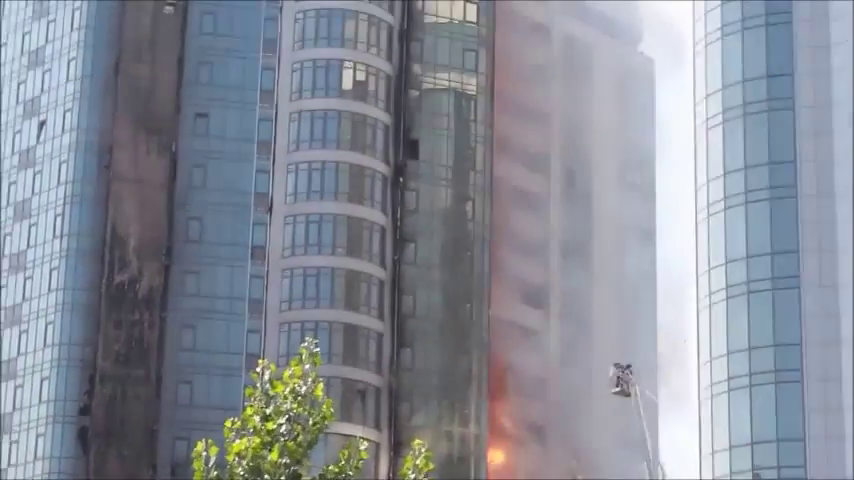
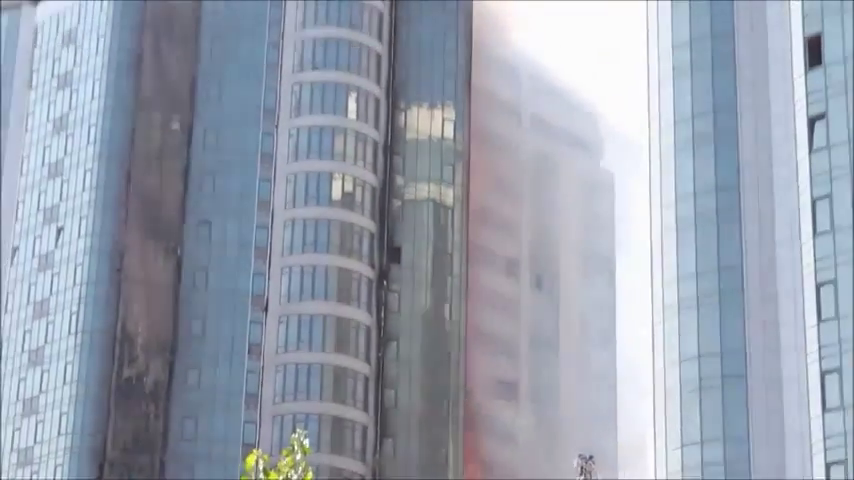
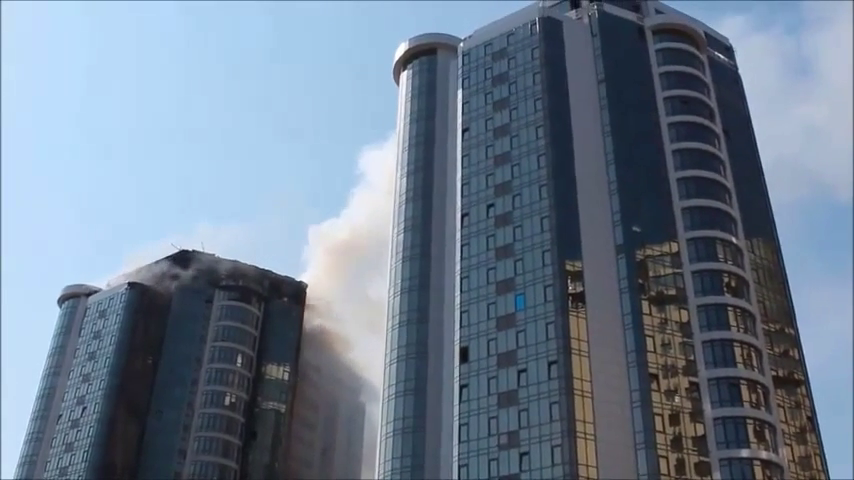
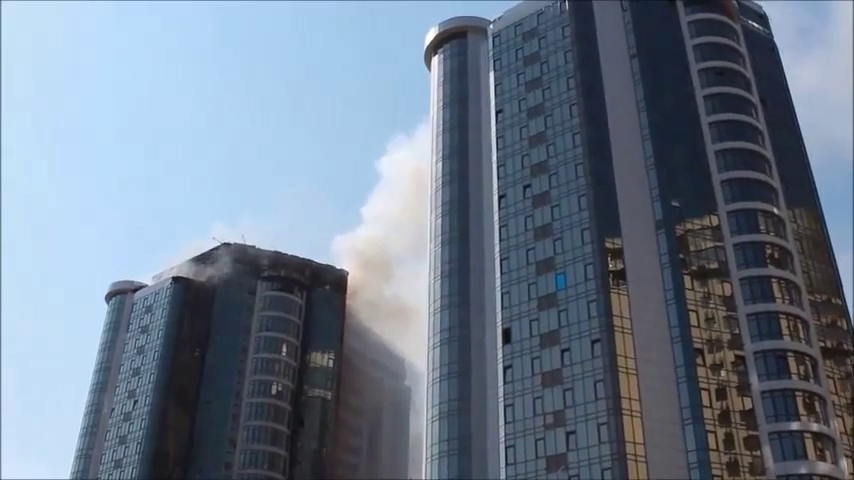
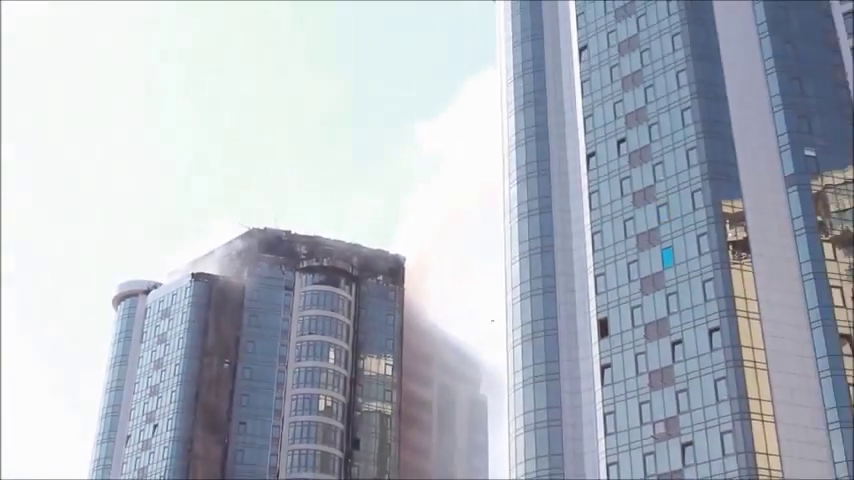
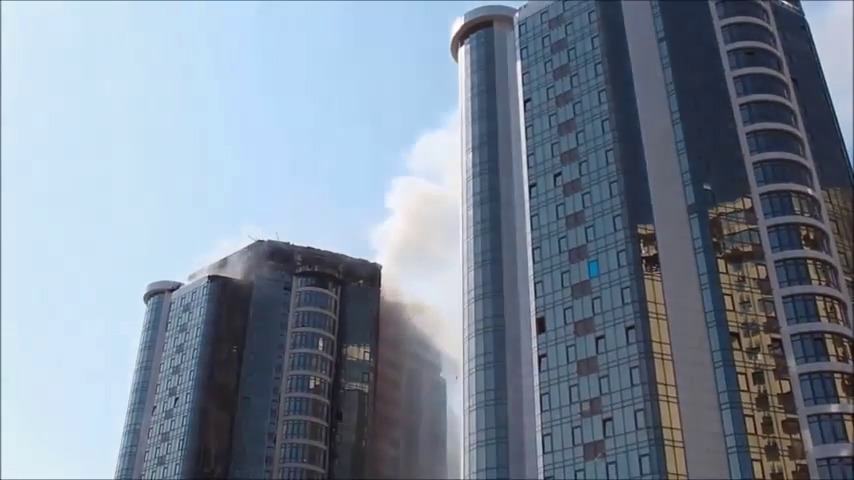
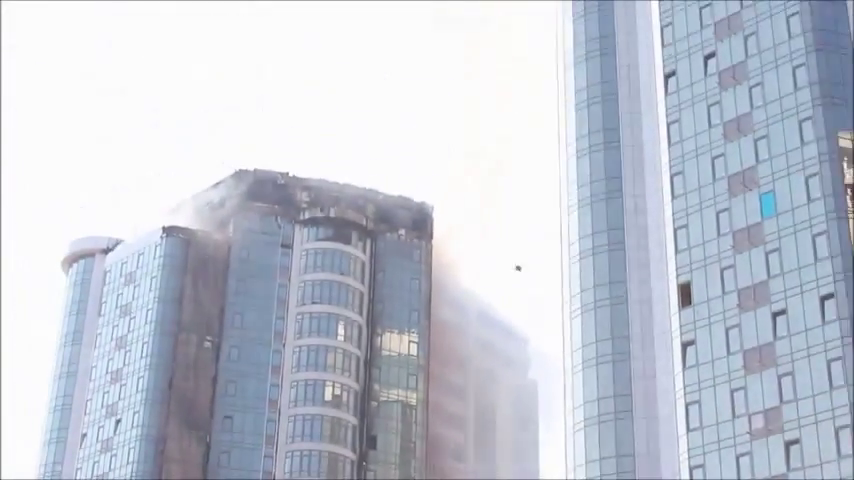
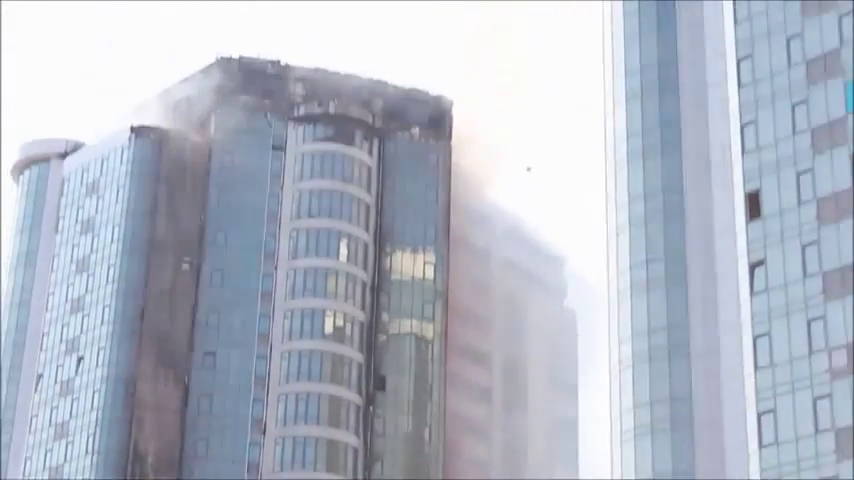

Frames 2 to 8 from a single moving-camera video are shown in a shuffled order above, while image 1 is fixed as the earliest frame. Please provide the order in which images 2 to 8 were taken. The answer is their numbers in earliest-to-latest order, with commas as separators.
2, 8, 7, 5, 6, 4, 3
